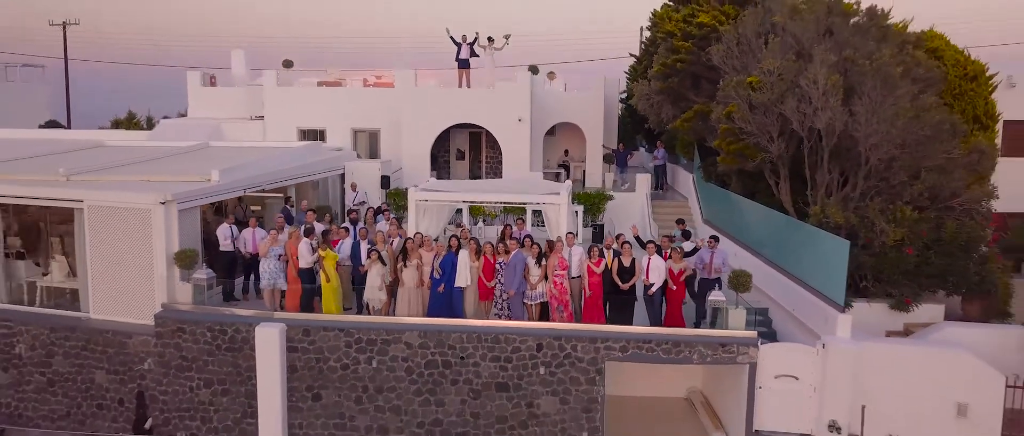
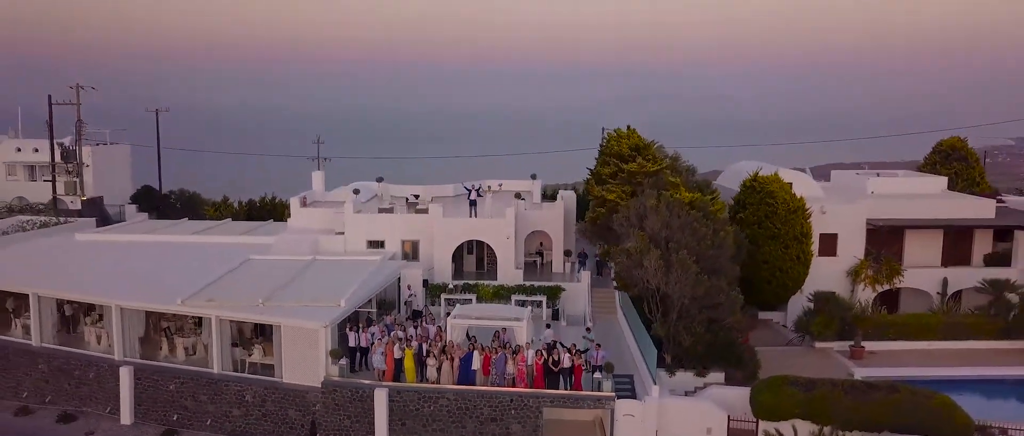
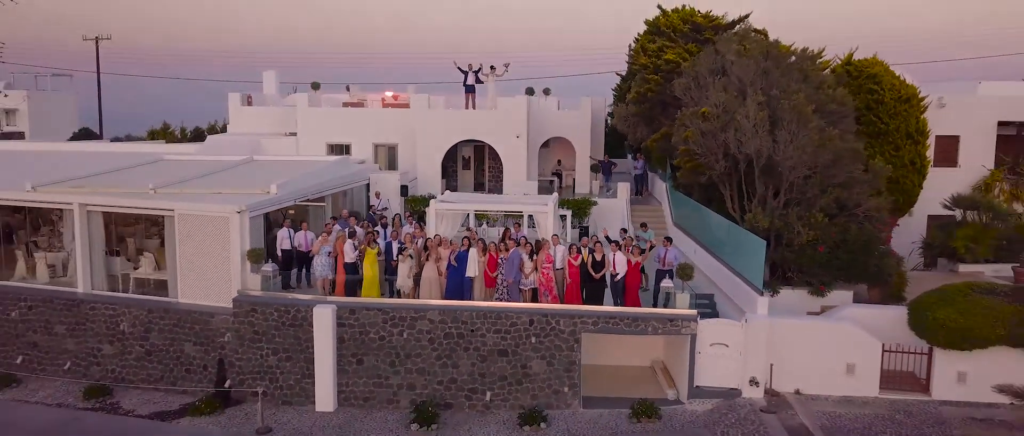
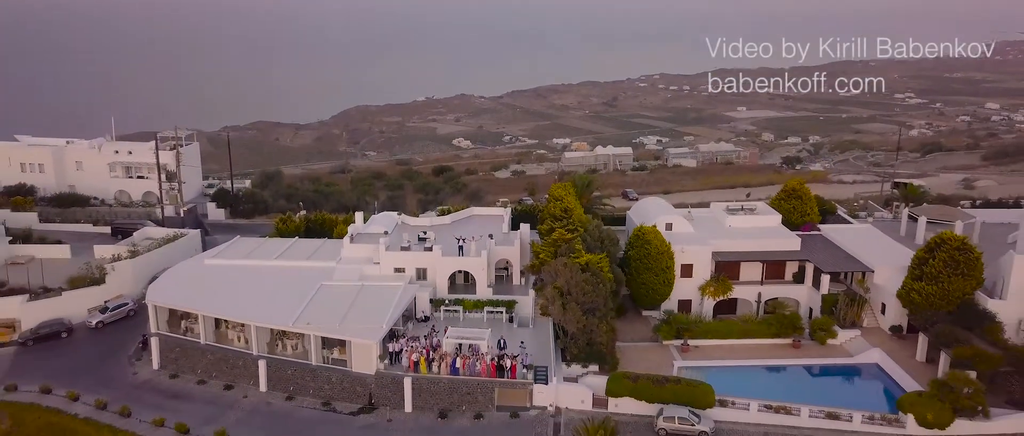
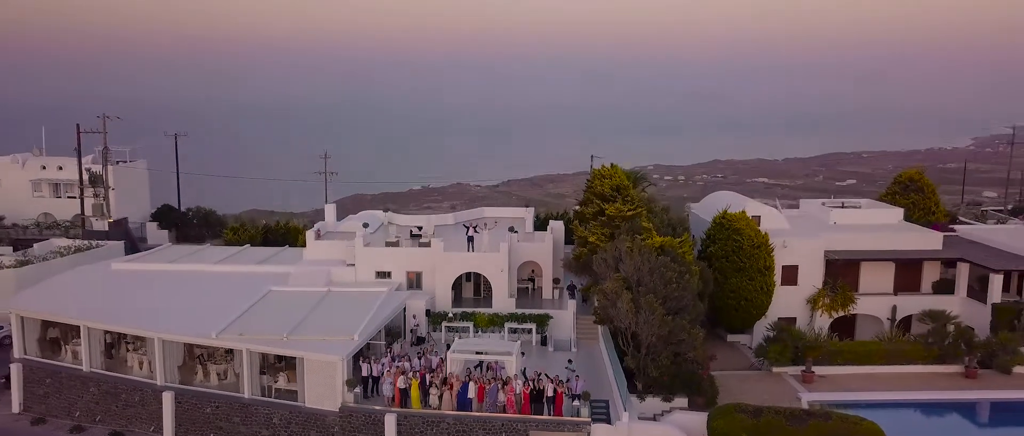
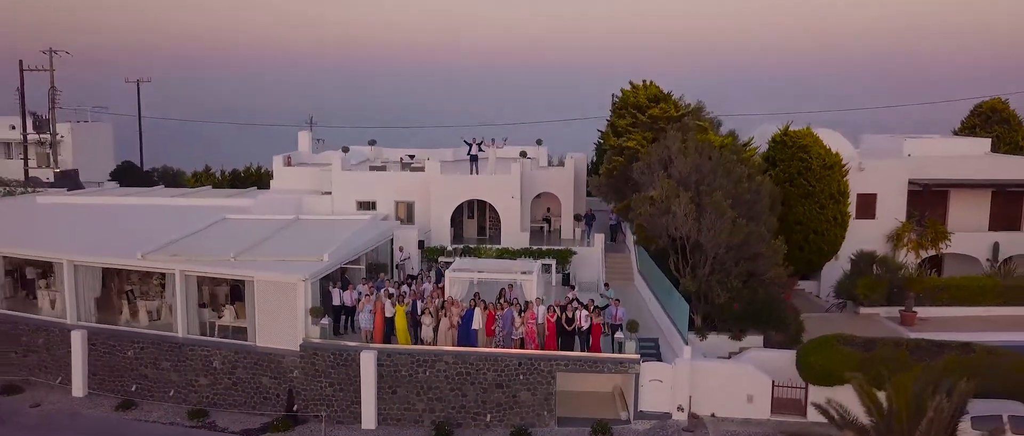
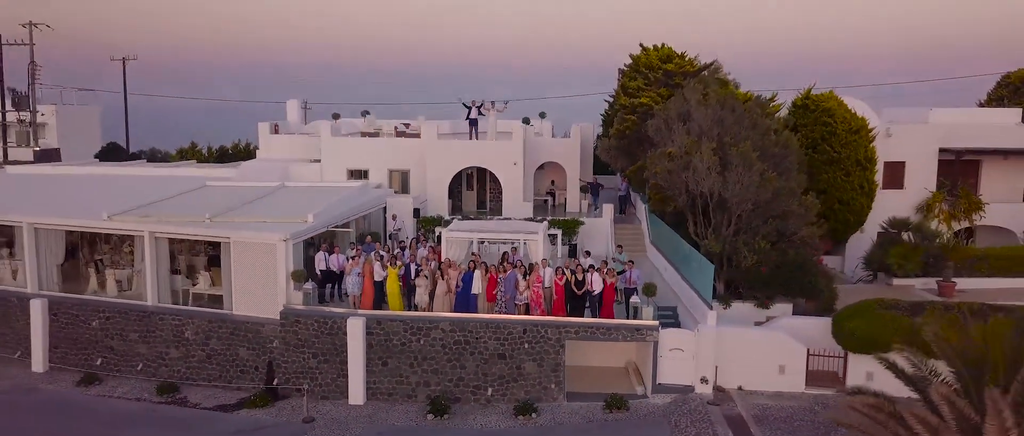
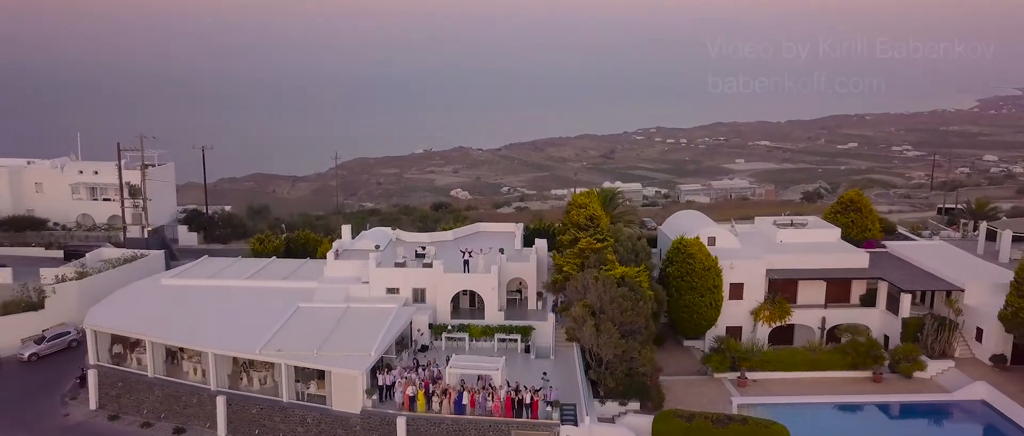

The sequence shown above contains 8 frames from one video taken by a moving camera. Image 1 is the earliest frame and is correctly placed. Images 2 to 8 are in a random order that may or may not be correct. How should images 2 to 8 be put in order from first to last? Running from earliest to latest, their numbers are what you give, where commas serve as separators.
3, 7, 6, 2, 5, 8, 4
